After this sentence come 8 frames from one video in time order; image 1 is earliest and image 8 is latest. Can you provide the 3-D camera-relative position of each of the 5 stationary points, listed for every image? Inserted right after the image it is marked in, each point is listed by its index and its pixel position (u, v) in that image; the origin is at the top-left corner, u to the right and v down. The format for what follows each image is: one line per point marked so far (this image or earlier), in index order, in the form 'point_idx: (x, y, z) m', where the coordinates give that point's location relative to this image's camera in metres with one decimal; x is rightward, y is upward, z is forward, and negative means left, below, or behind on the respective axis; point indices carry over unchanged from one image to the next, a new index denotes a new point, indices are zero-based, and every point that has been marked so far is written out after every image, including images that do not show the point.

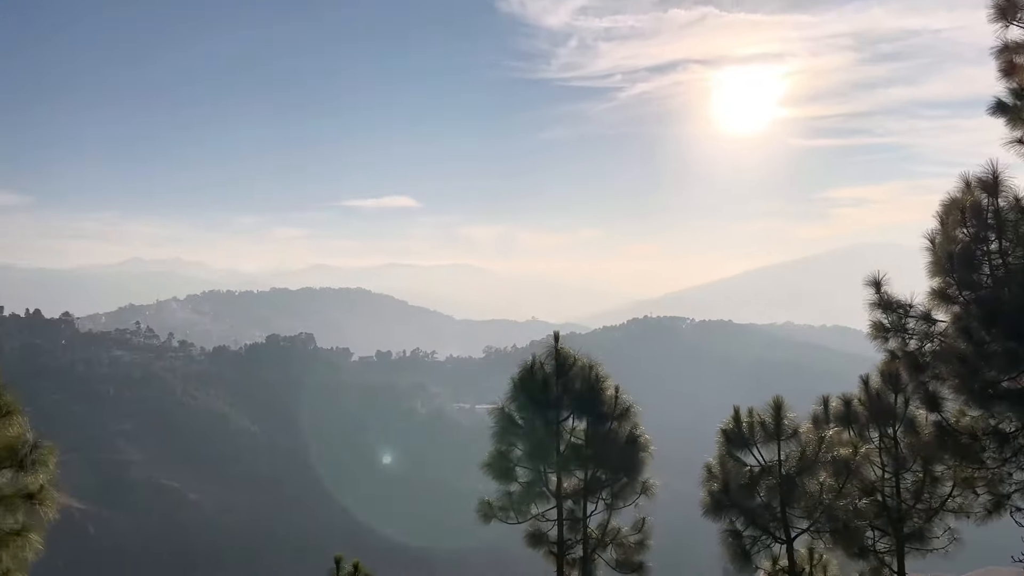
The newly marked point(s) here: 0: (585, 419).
0: (+0.9, -1.6, +9.9) m
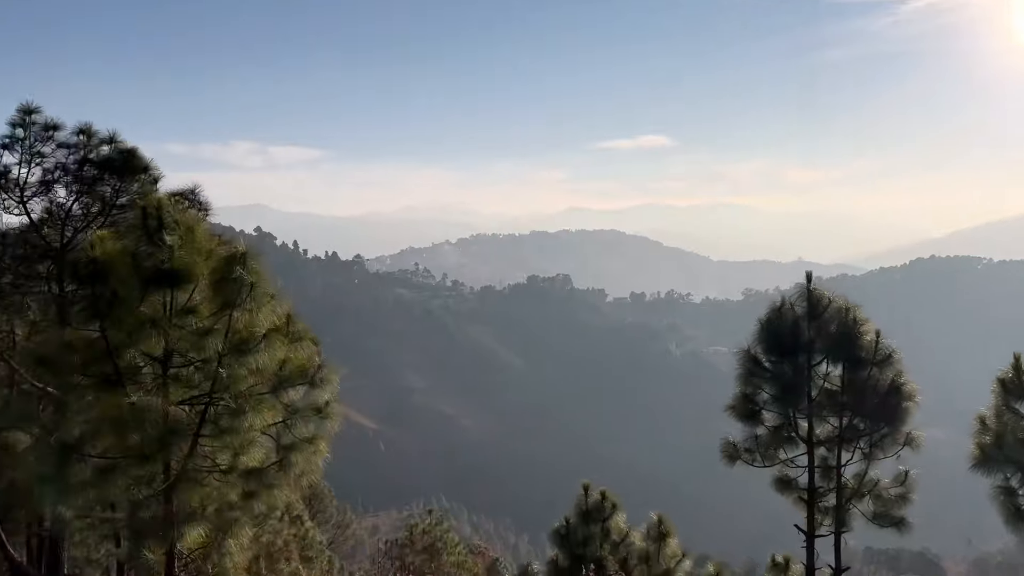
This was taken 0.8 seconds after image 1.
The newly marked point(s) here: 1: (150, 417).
0: (+3.7, -0.9, +9.4) m
1: (-3.1, -1.1, +7.1) m
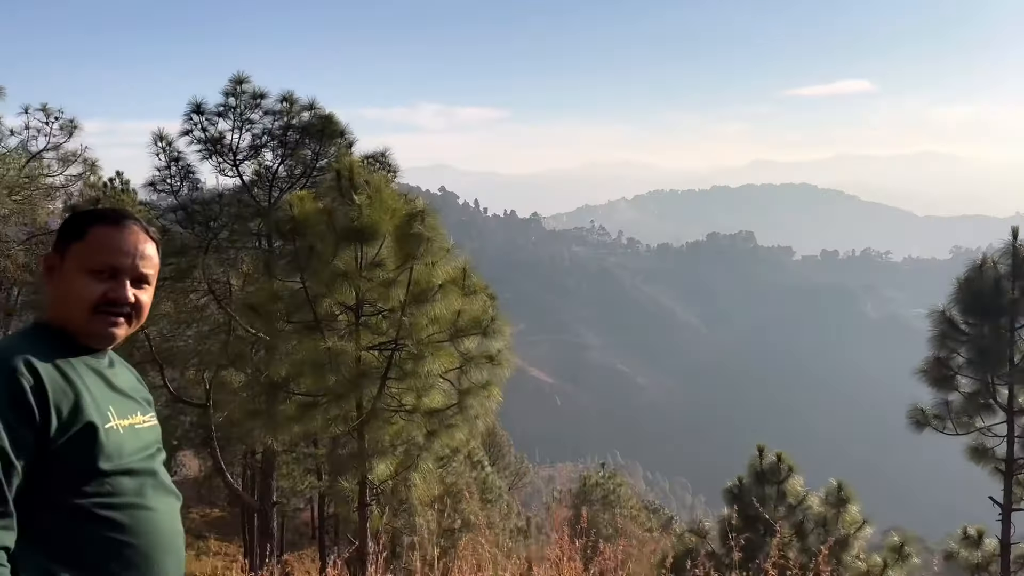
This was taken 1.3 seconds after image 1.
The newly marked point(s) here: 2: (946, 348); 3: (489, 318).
0: (+5.5, -0.4, +8.6) m
1: (-1.6, -0.7, +7.8) m
2: (+4.8, -0.6, +9.3) m
3: (-0.2, -0.3, +8.3) m
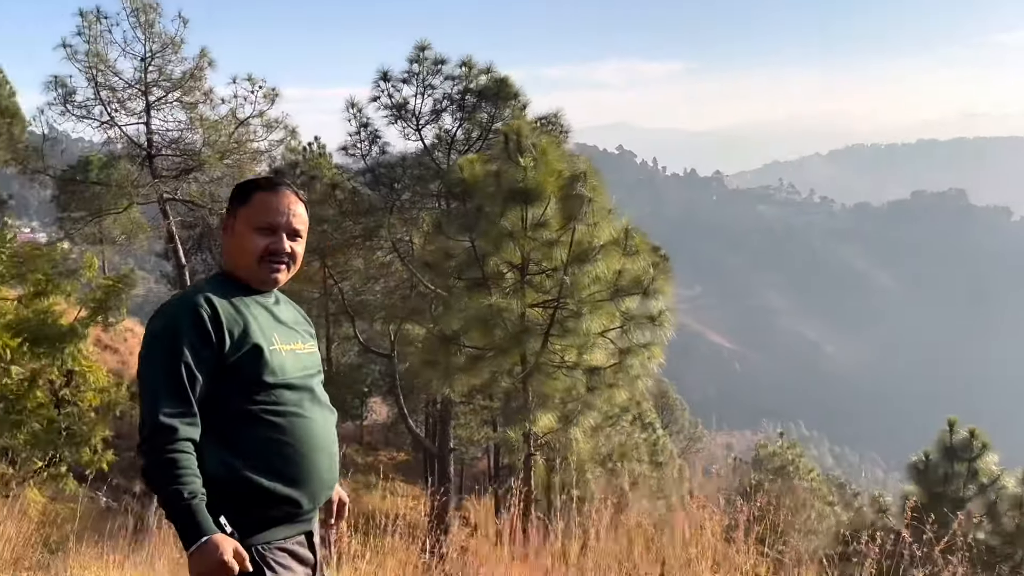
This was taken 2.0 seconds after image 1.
0: (+7.1, -0.1, +7.5) m
1: (0.0, -0.3, +8.2) m
2: (+6.5, -0.3, +8.3) m
3: (+1.4, +0.1, +8.4) m
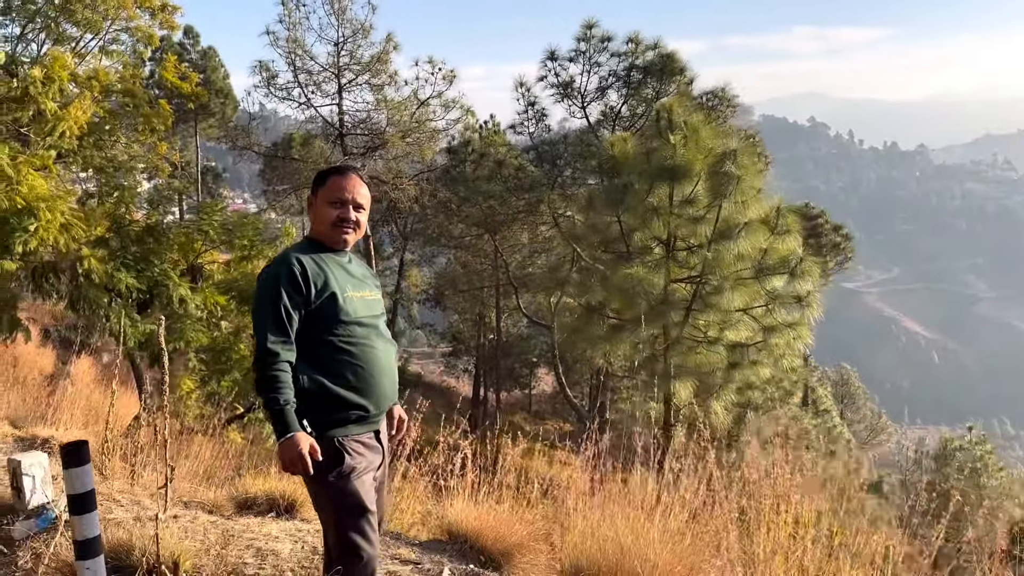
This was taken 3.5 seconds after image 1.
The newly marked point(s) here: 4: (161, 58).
0: (+8.2, -0.1, +6.3) m
1: (+1.4, 0.0, +8.5) m
2: (+7.9, -0.3, +7.2) m
3: (+2.9, +0.3, +8.4) m
4: (-7.3, +4.8, +17.4) m
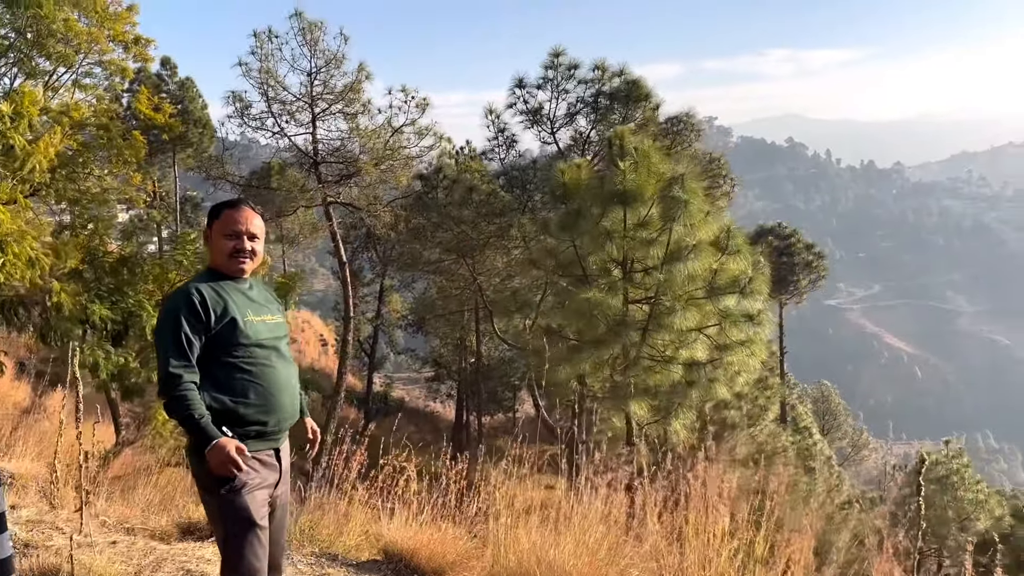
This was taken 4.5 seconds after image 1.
0: (+7.8, -0.1, +6.6) m
1: (+1.0, -0.2, +8.7) m
2: (+7.5, -0.3, +7.5) m
3: (+2.4, +0.1, +8.6) m
4: (-8.0, +4.2, +17.6) m
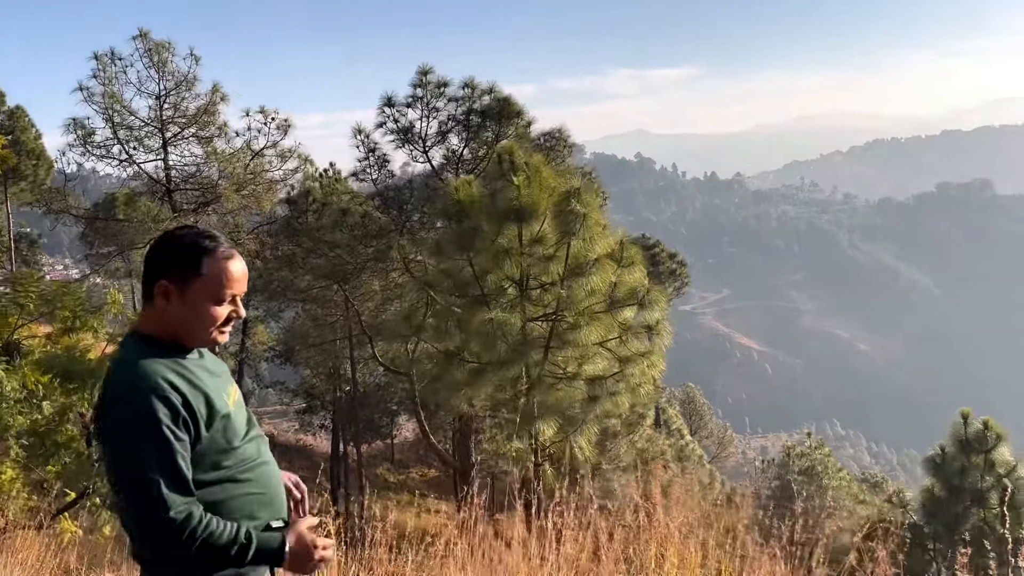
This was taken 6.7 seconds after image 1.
0: (+7.0, +0.1, +7.5) m
1: (0.0, -0.4, +8.5) m
2: (+6.5, -0.1, +8.4) m
3: (+1.4, 0.0, +8.6) m
4: (-10.6, +3.3, +15.9) m
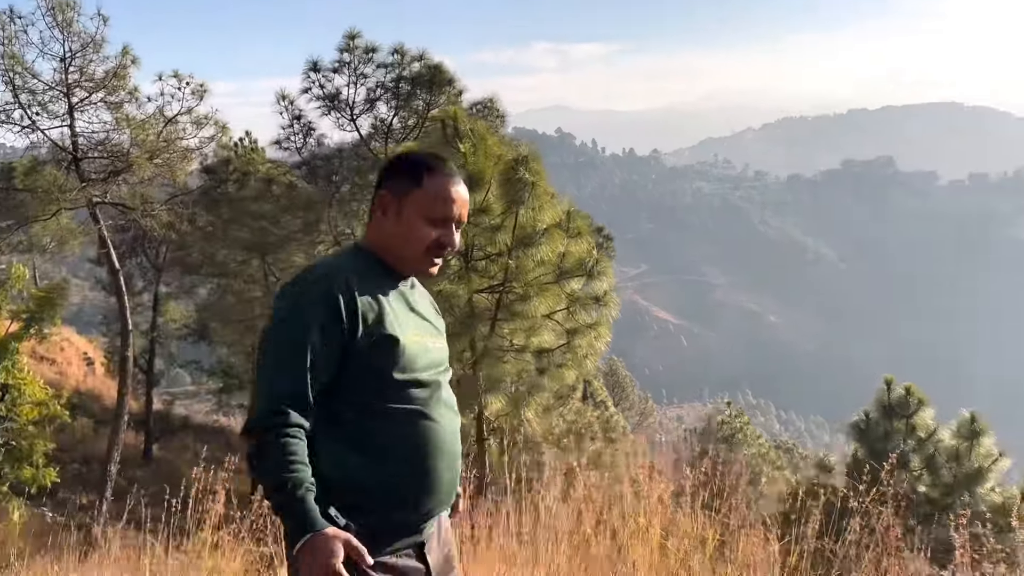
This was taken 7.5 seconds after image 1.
0: (+6.6, +0.4, +7.9) m
1: (-0.6, -0.1, +8.2) m
2: (+6.0, +0.2, +8.7) m
3: (+0.8, +0.3, +8.5) m
4: (-11.8, +3.7, +14.5) m
